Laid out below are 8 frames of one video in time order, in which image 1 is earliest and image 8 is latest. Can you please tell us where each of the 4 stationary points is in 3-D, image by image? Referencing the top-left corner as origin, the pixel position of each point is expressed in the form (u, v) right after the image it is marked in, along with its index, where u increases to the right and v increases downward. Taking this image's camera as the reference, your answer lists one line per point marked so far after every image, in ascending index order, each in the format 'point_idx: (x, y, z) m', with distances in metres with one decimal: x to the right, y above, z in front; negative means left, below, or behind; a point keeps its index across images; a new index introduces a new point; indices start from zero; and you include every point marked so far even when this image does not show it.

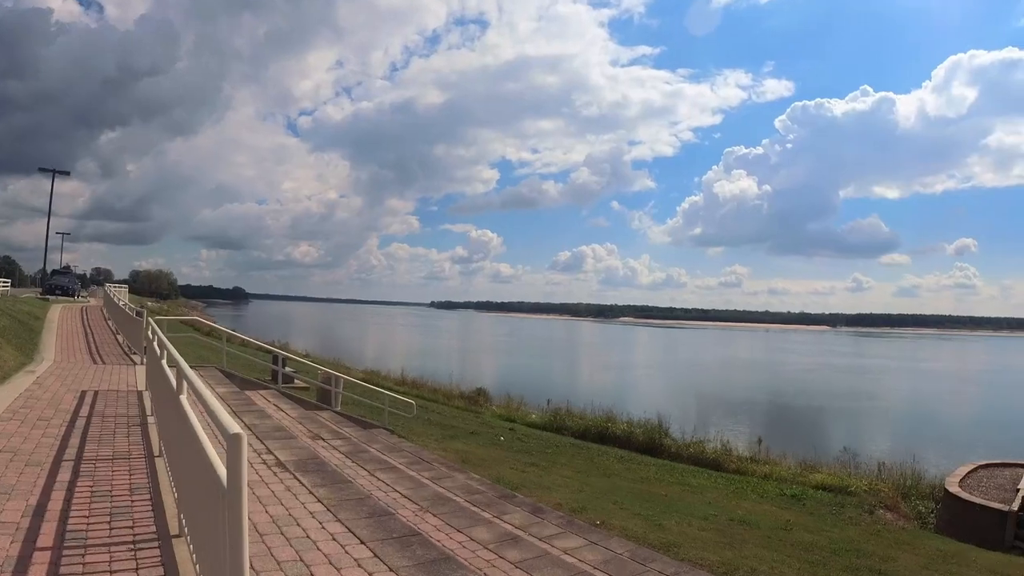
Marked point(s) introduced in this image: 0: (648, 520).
0: (+1.6, -2.6, +7.3) m
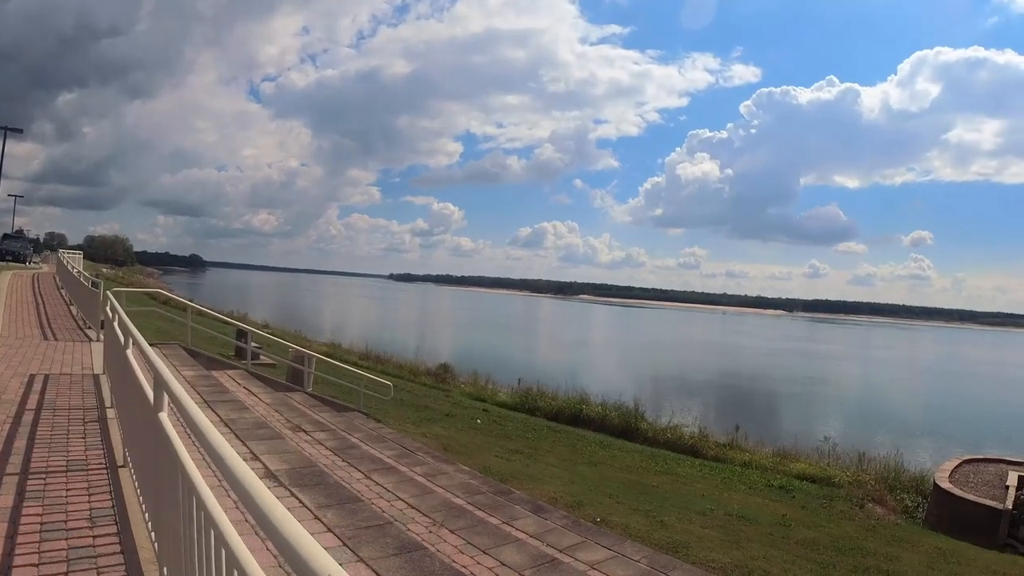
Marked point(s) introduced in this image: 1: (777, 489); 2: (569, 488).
0: (+1.5, -2.5, +6.9) m
1: (+4.4, -3.3, +10.5) m
2: (+0.6, -2.3, +7.4) m
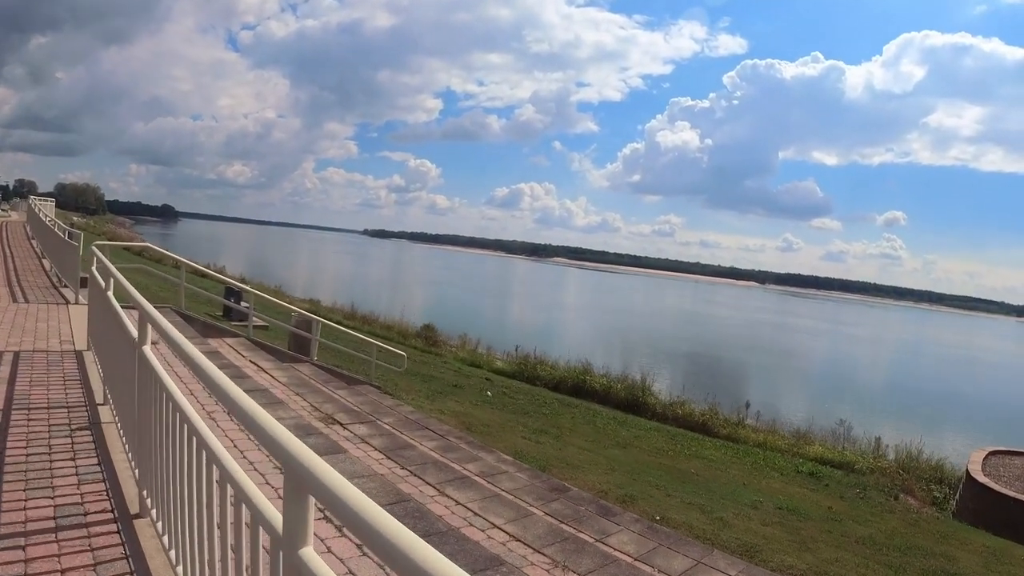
0: (+1.9, -2.2, +6.3) m
1: (+4.7, -3.0, +10.1) m
2: (+1.1, -2.0, +6.8) m
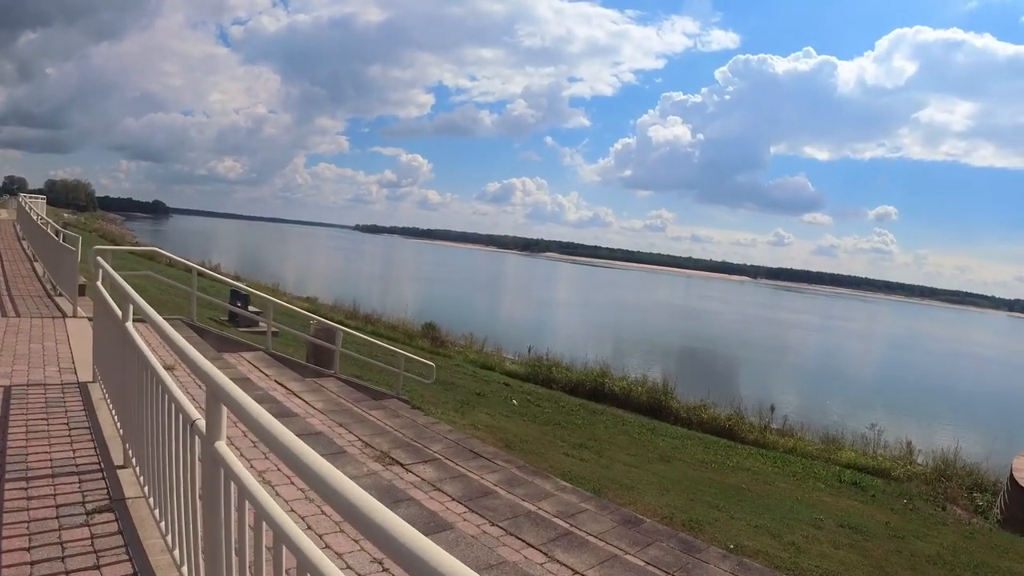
0: (+2.5, -2.3, +6.0) m
1: (+5.2, -3.0, +9.8) m
2: (+1.6, -2.1, +6.5) m
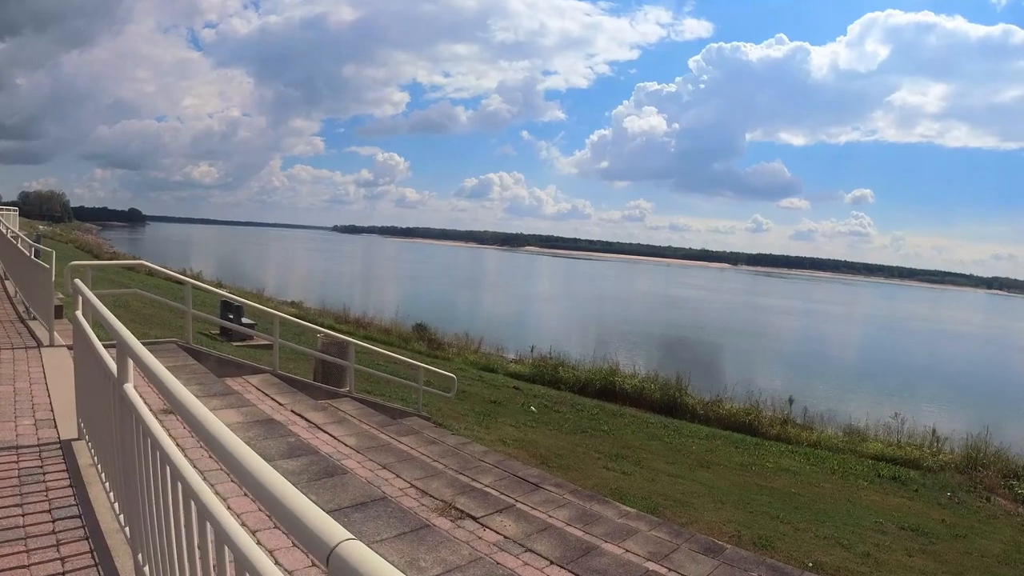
0: (+2.9, -2.3, +5.6) m
1: (+5.6, -2.9, +9.4) m
2: (+2.0, -2.1, +6.1) m
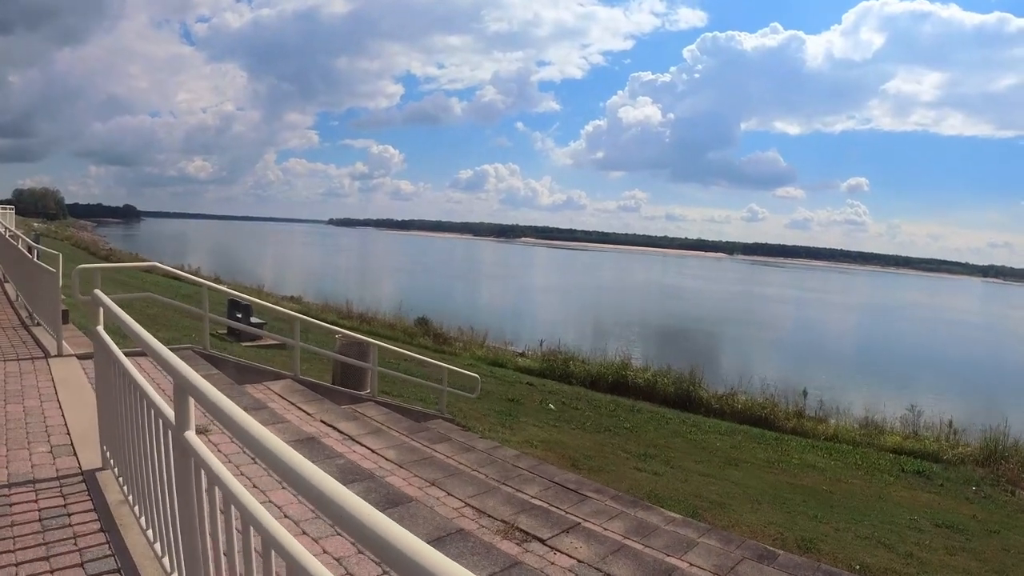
0: (+3.3, -2.3, +5.6) m
1: (+6.0, -2.8, +9.4) m
2: (+2.4, -2.1, +6.0) m
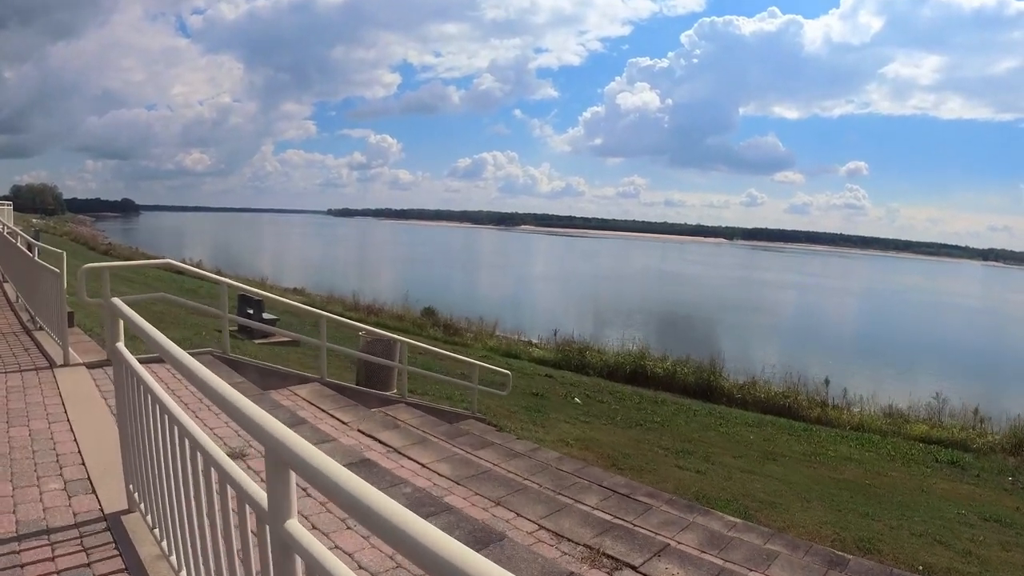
0: (+3.7, -2.2, +5.5) m
1: (+6.4, -2.6, +9.4) m
2: (+2.9, -2.1, +6.0) m
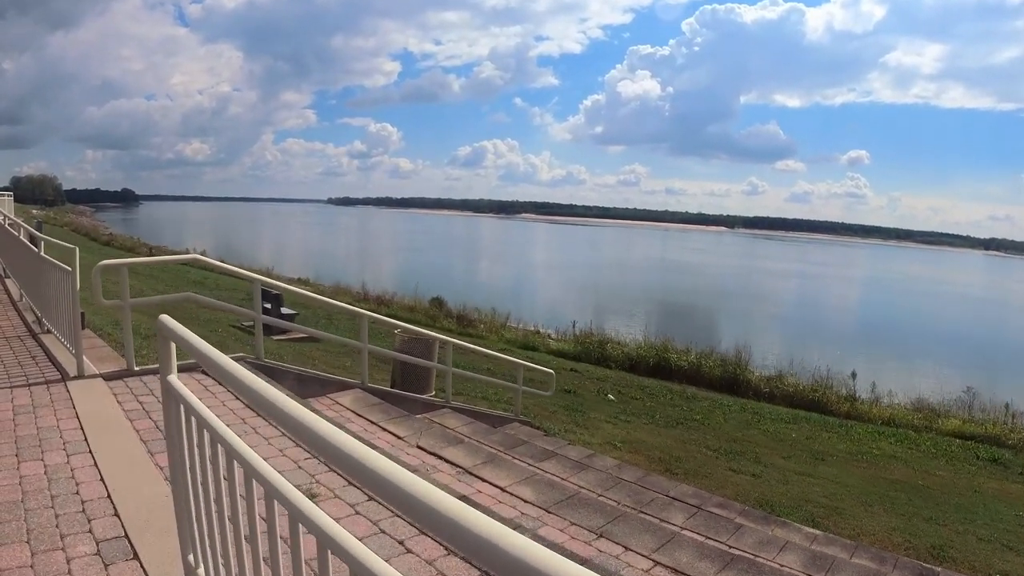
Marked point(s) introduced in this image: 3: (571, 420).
0: (+4.3, -2.2, +5.5) m
1: (+7.0, -2.6, +9.4) m
2: (+3.4, -2.1, +6.0) m
3: (+0.9, -1.8, +9.5) m
